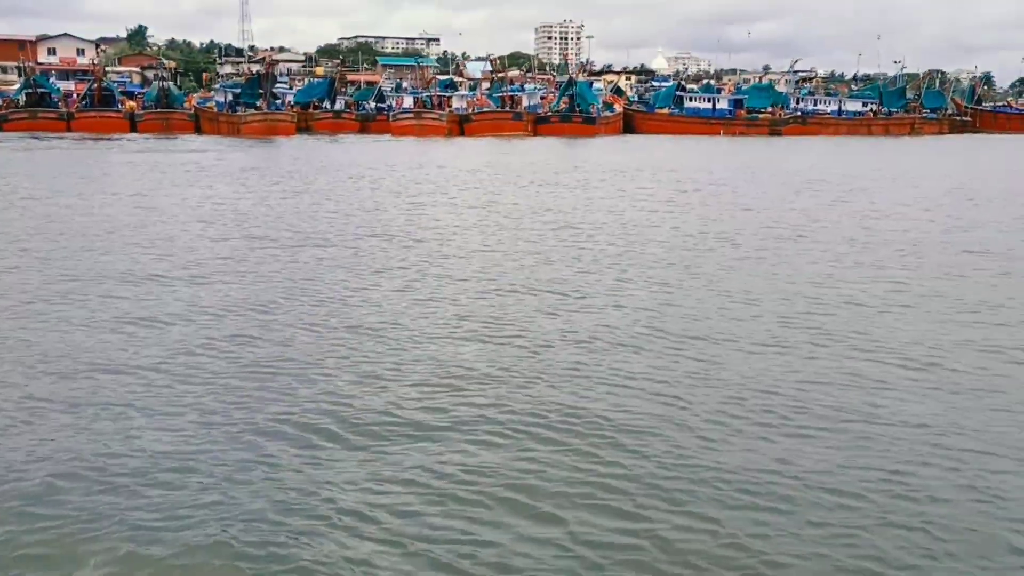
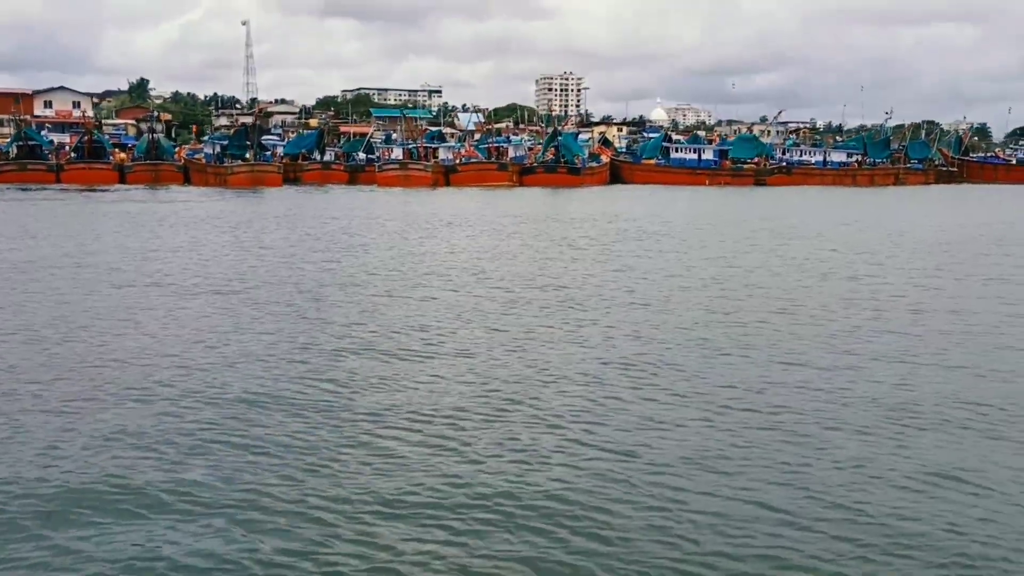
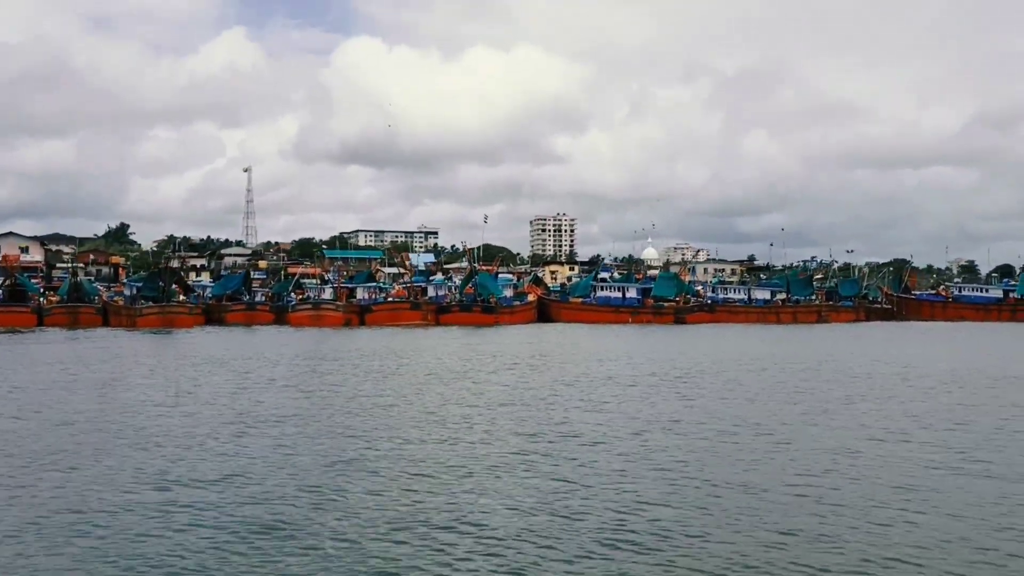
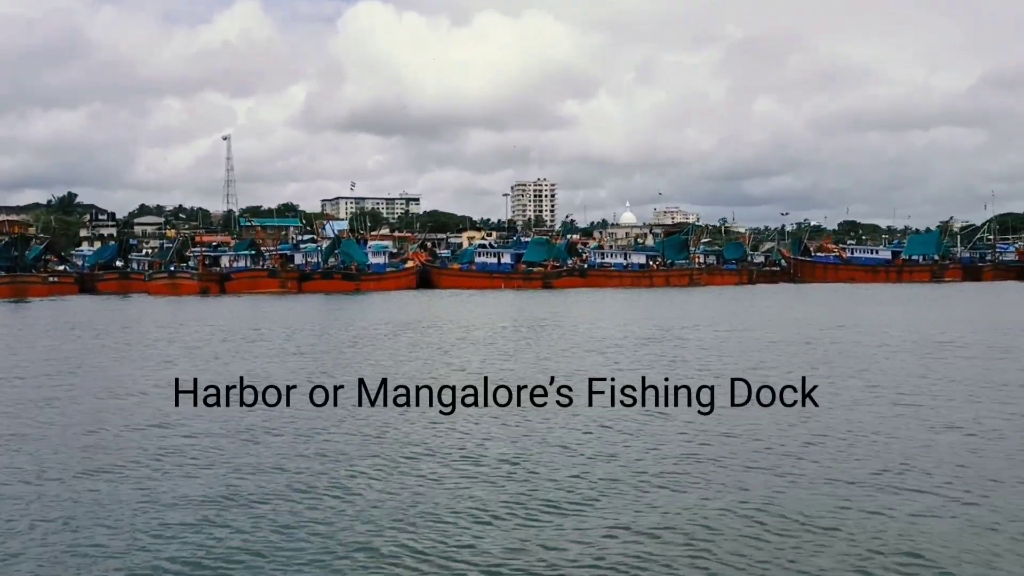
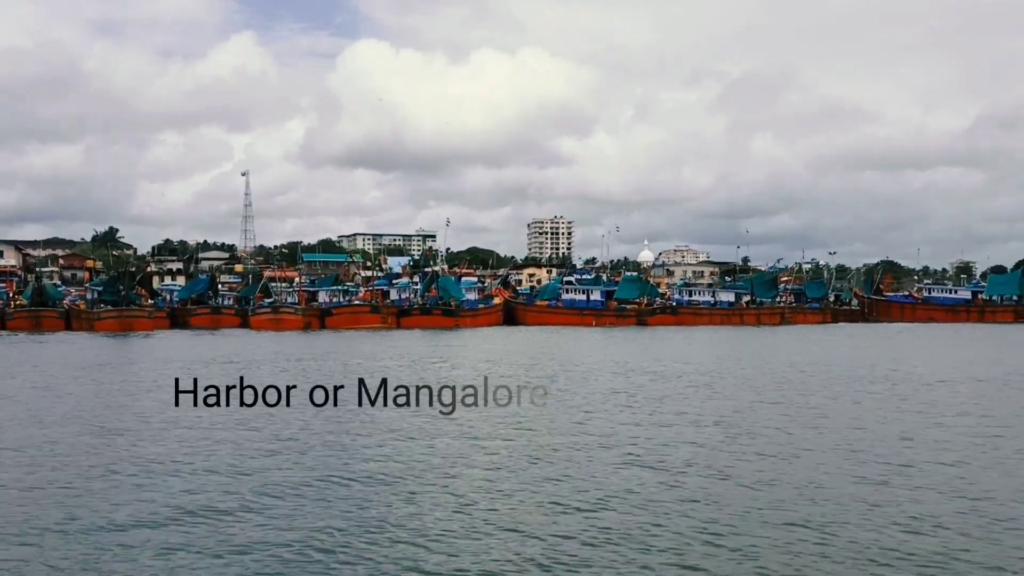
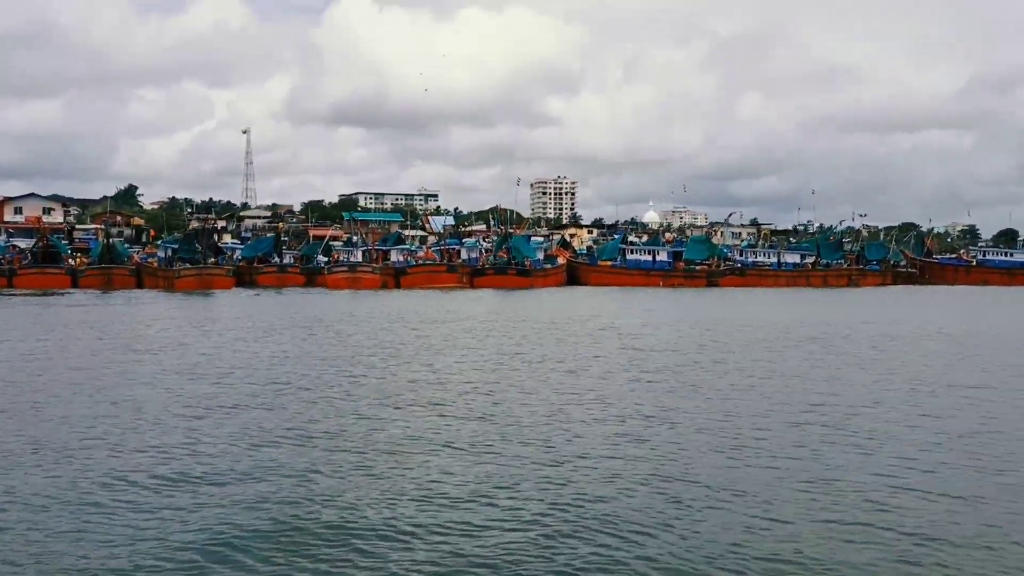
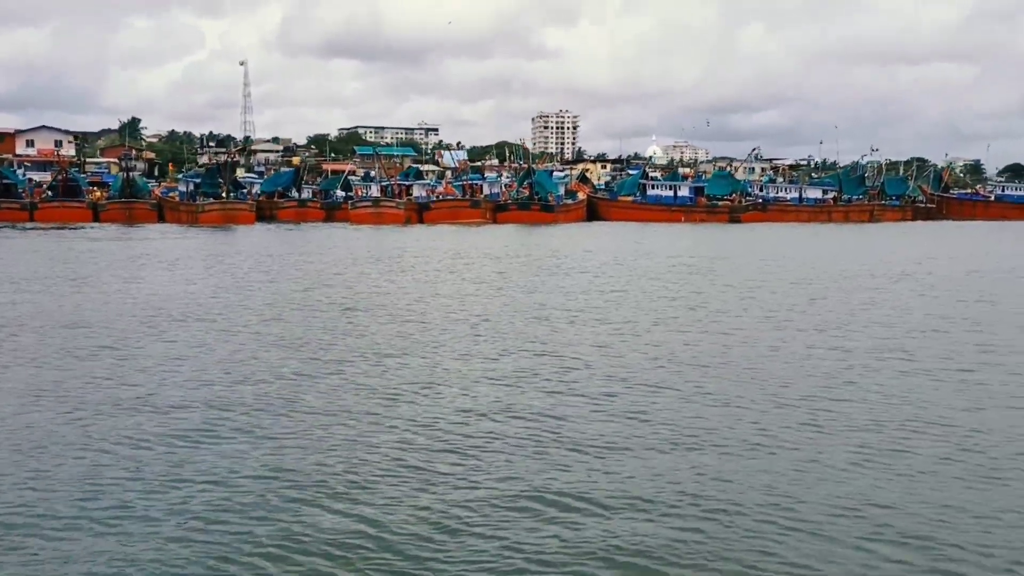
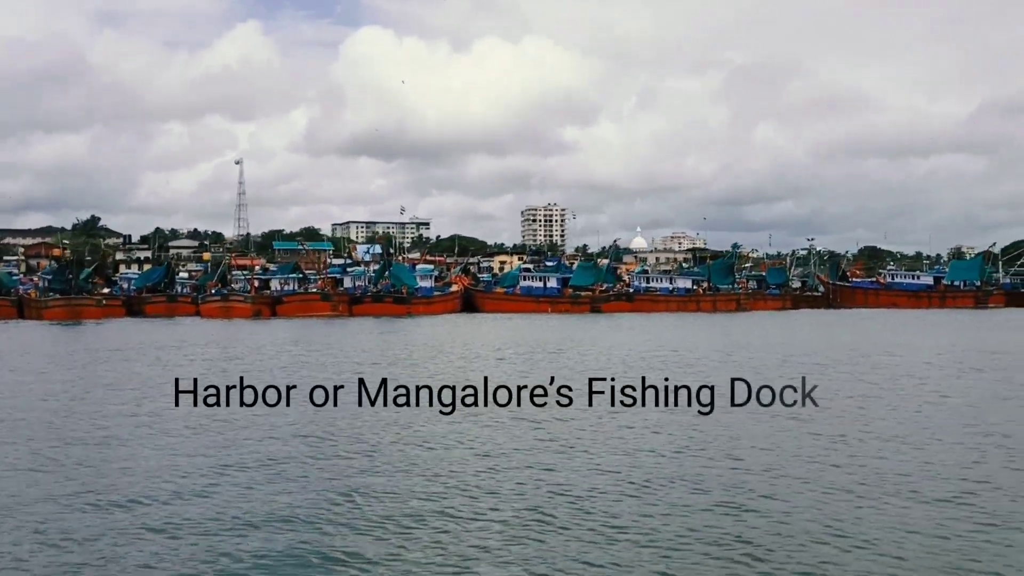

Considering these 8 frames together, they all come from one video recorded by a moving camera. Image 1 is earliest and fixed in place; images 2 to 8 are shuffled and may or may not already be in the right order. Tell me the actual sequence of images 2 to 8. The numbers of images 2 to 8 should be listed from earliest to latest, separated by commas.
2, 7, 6, 3, 5, 8, 4
